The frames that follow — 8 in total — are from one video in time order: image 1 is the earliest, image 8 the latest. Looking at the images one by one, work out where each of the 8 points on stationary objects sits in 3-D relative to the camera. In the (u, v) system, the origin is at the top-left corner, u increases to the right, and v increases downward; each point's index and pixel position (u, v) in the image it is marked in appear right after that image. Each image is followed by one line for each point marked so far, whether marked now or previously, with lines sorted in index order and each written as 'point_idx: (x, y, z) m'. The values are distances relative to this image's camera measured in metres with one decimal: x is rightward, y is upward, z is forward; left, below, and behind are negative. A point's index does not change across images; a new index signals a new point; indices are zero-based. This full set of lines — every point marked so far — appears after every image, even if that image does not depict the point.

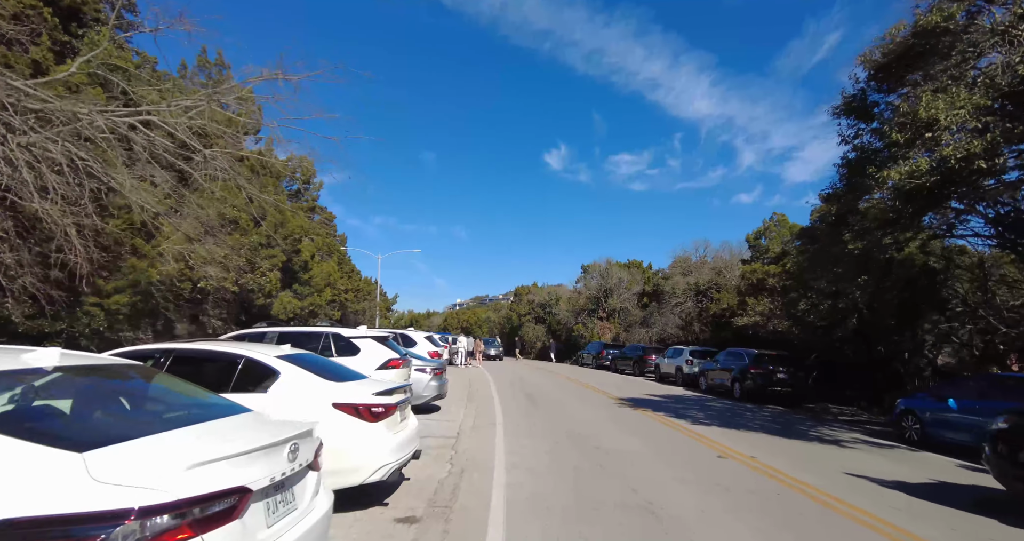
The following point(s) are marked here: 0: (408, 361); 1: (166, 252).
0: (-2.3, -2.0, +10.7) m
1: (-7.6, +0.4, +10.7) m
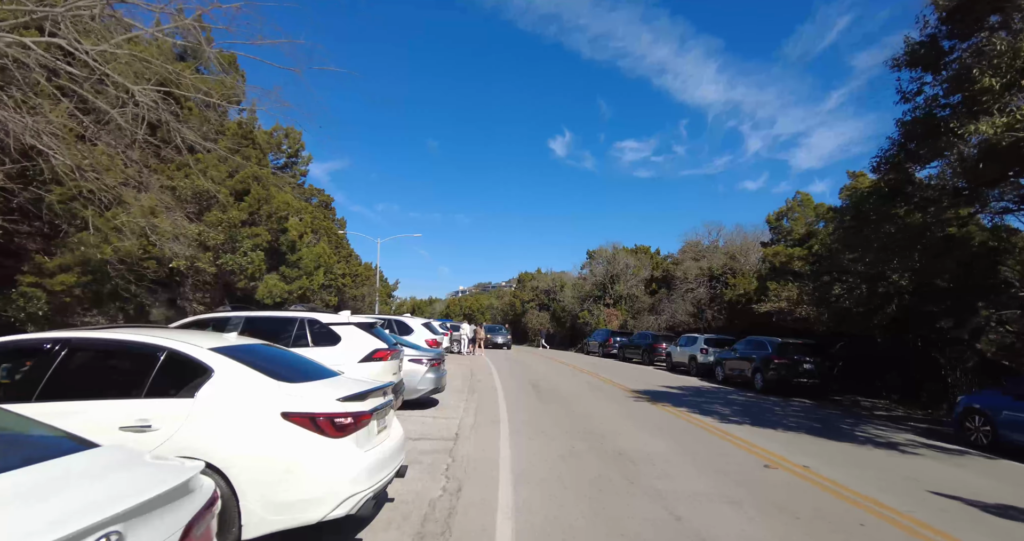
0: (-2.2, -1.6, +9.3) m
1: (-7.5, +0.9, +9.3) m
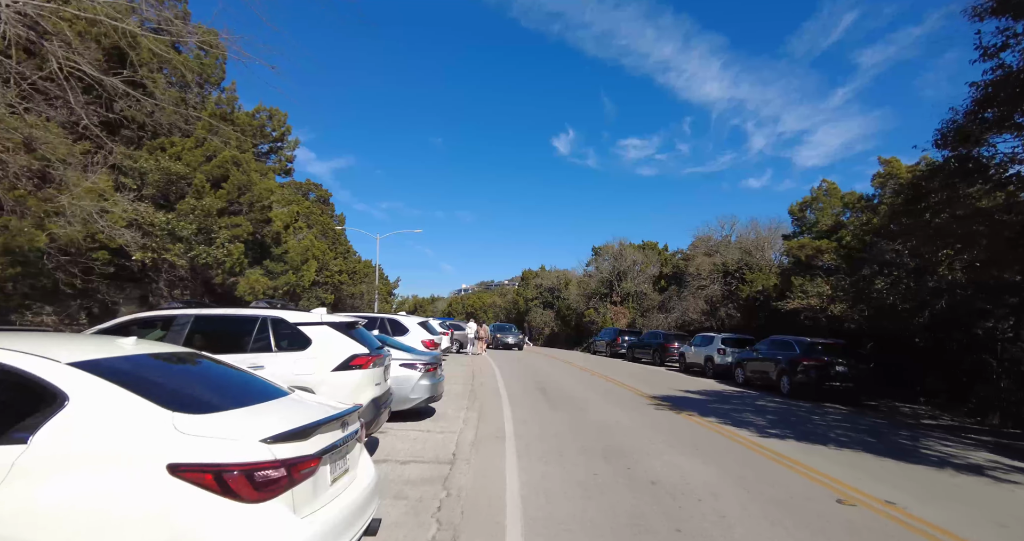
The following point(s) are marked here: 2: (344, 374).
0: (-2.1, -1.4, +7.8) m
1: (-7.4, +1.0, +7.9) m
2: (-2.3, -1.4, +6.6) m
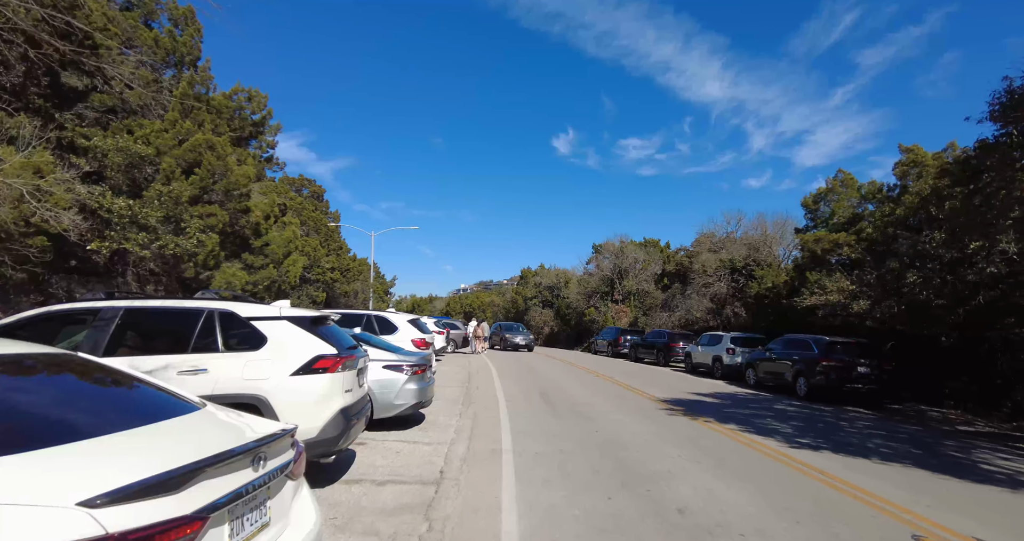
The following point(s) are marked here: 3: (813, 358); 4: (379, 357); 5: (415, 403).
0: (-2.1, -1.2, +6.7) m
1: (-7.4, +1.2, +6.7) m
2: (-2.4, -1.2, +5.5) m
3: (+9.9, -2.9, +15.8) m
4: (-2.6, -1.7, +9.2) m
5: (-1.9, -2.5, +9.2) m
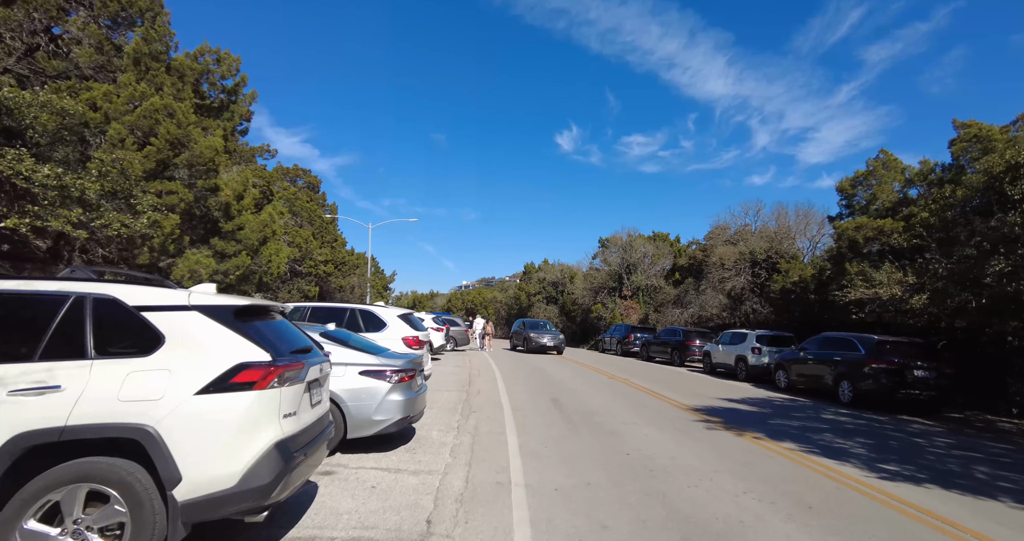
0: (-2.0, -0.9, +4.9) m
1: (-7.3, +1.5, +4.9) m
2: (-2.2, -1.0, +3.6) m
3: (+10.0, -2.6, +13.9) m
4: (-2.4, -1.4, +7.4) m
5: (-1.7, -2.3, +7.4) m
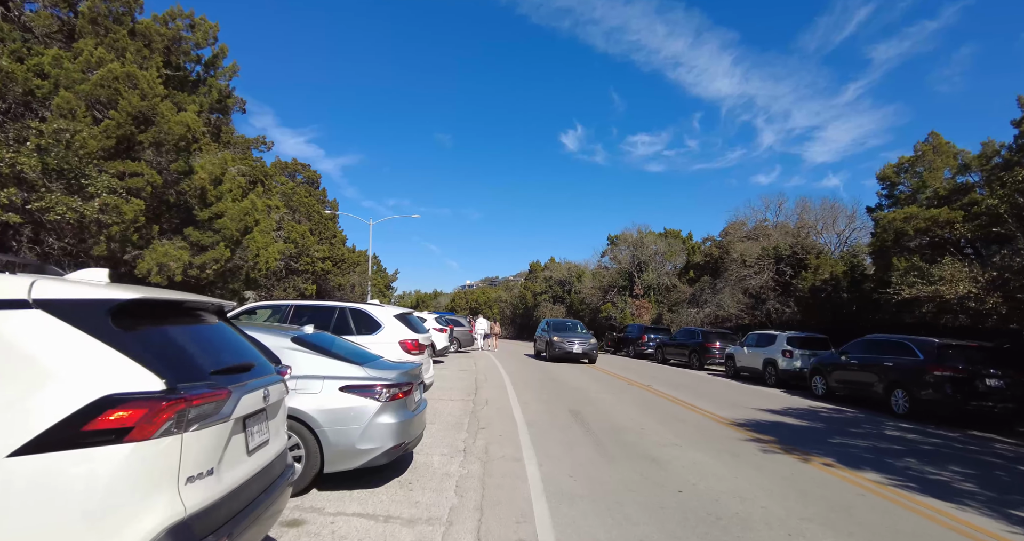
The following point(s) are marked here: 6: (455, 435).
0: (-1.7, -0.8, +3.3) m
1: (-7.0, +1.6, +3.4) m
2: (-2.0, -0.8, +2.1) m
3: (+10.3, -2.4, +12.2) m
4: (-2.2, -1.3, +5.8) m
5: (-1.5, -2.1, +5.8) m
6: (-1.1, -3.0, +8.7) m
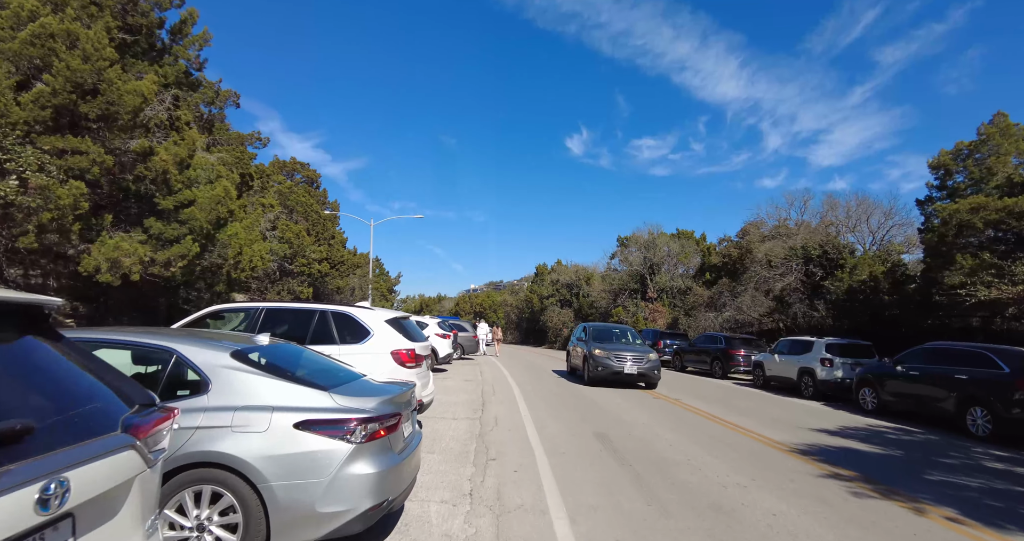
0: (-1.5, -0.7, +1.6) m
1: (-6.8, +1.7, +1.8) m
2: (-1.8, -0.7, +0.4) m
3: (+10.6, -2.4, +10.4) m
4: (-1.9, -1.2, +4.1) m
5: (-1.2, -2.0, +4.1) m
6: (-0.8, -2.9, +7.0) m
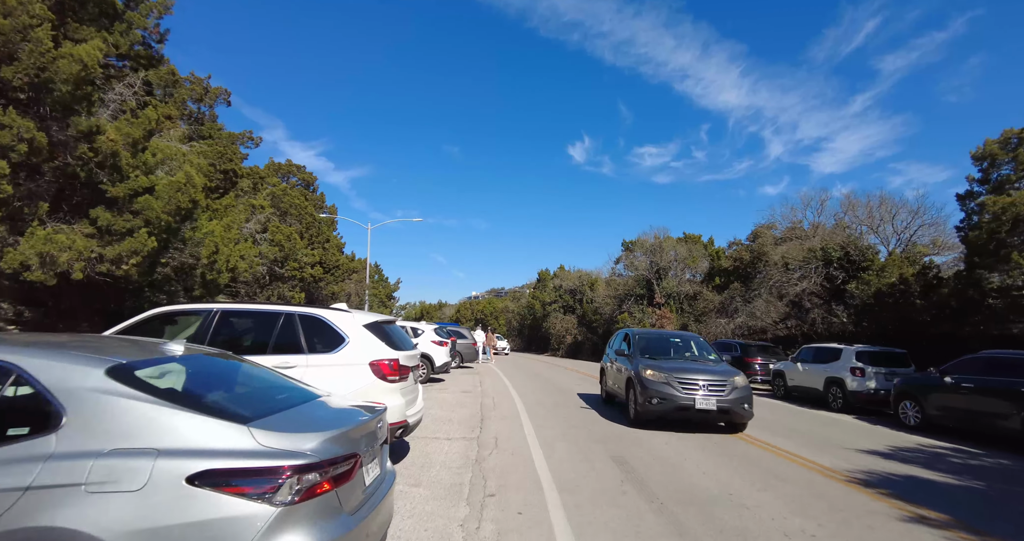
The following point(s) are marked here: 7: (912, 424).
0: (-1.5, -0.5, +0.3) m
1: (-6.8, +1.9, +0.4) m
2: (-1.8, -0.5, -1.0) m
3: (+10.7, -2.3, +9.0) m
4: (-1.9, -1.0, +2.8) m
5: (-1.2, -1.9, +2.7) m
6: (-0.8, -2.8, +5.6) m
7: (+10.7, -4.1, +12.8) m
